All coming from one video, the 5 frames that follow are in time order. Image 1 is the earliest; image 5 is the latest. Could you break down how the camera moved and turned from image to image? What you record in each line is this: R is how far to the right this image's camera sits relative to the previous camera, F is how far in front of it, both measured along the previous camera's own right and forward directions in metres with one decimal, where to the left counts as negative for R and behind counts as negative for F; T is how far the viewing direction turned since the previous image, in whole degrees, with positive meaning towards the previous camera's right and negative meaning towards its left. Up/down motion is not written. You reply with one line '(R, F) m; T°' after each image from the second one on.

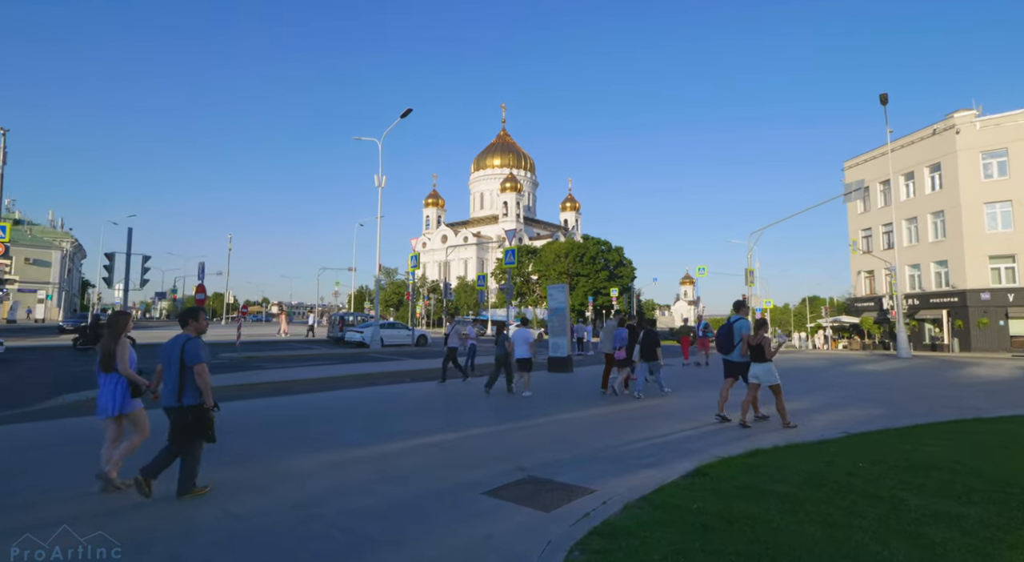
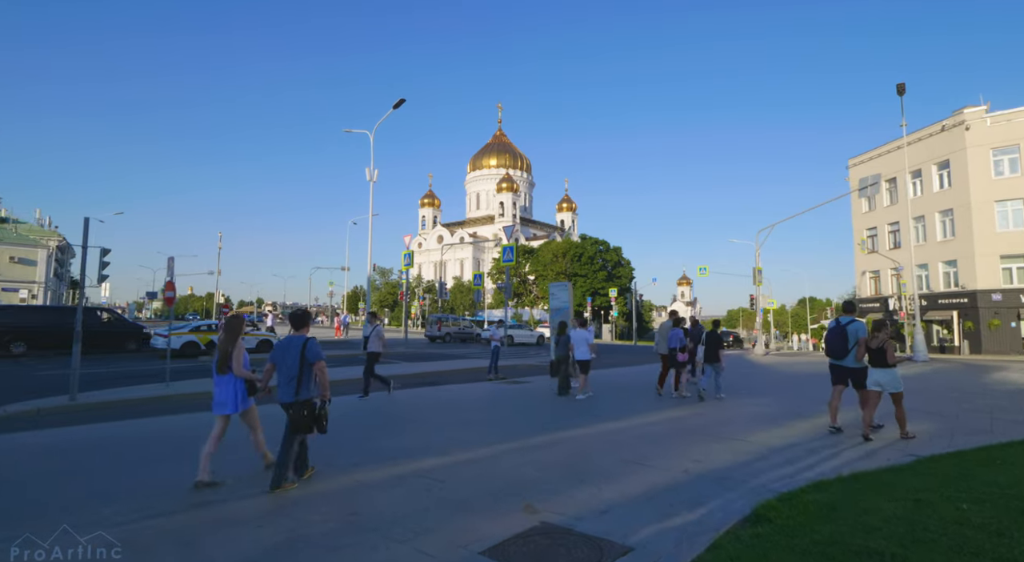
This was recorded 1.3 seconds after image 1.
(-0.1, +1.3) m; 0°
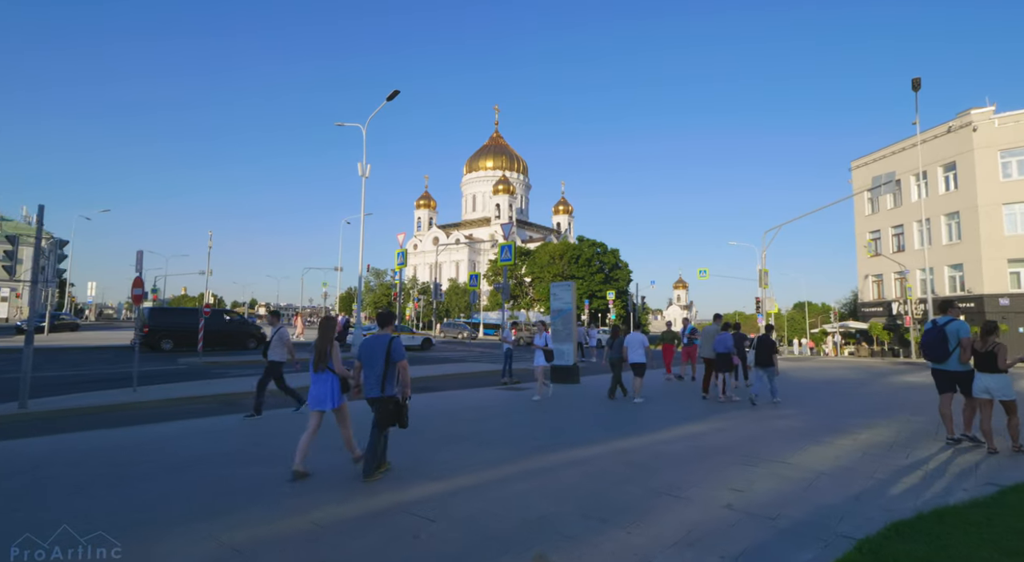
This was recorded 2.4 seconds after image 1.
(-0.1, +1.1) m; 0°
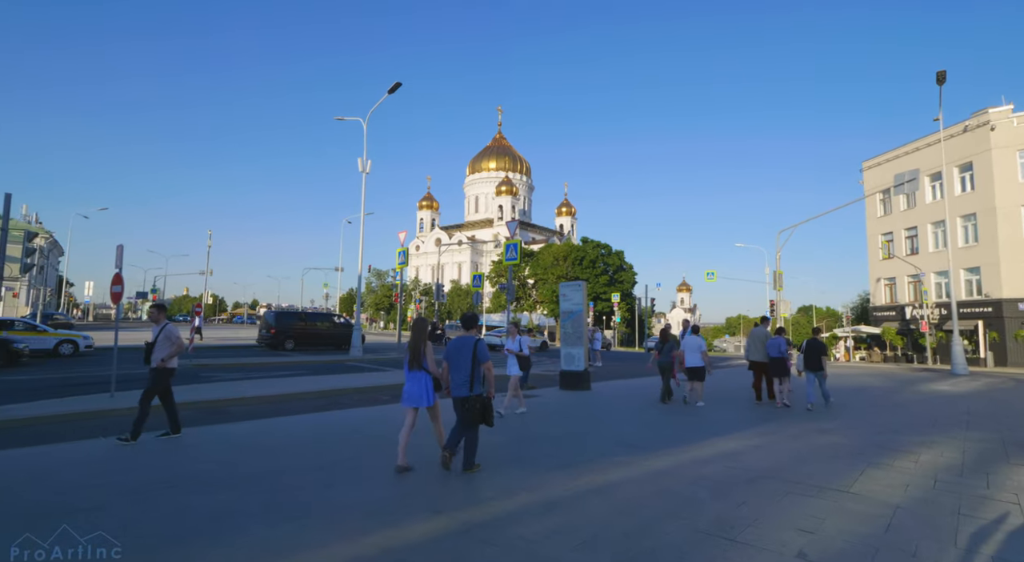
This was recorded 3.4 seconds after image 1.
(-0.1, +0.9) m; 0°
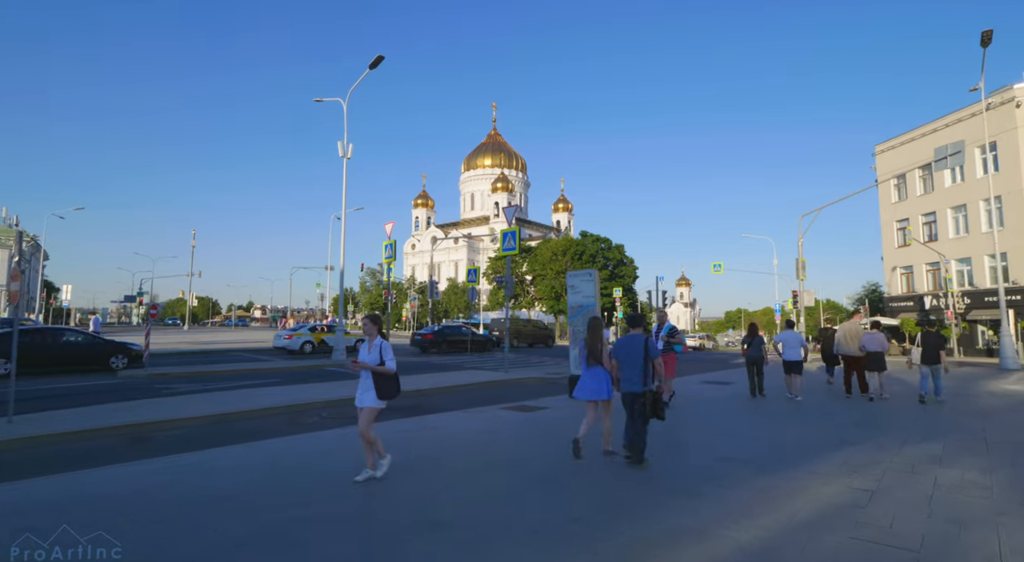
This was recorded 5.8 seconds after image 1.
(0.0, +2.3) m; 0°
